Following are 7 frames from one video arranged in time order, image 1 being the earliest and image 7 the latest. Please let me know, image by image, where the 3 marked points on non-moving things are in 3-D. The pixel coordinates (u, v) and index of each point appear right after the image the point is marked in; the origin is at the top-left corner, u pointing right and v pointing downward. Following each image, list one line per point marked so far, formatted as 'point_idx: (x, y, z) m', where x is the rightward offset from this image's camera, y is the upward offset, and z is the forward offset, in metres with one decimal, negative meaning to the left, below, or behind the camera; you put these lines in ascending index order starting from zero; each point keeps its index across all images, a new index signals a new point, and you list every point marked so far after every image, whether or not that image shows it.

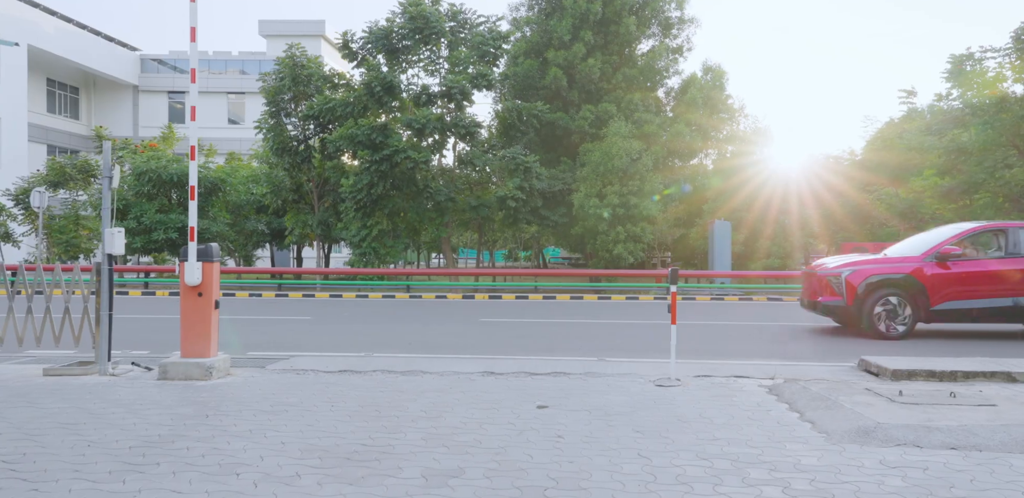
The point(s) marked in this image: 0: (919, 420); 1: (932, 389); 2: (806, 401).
0: (+3.0, -1.3, +5.9) m
1: (+3.7, -1.2, +7.1) m
2: (+2.5, -1.3, +6.8) m
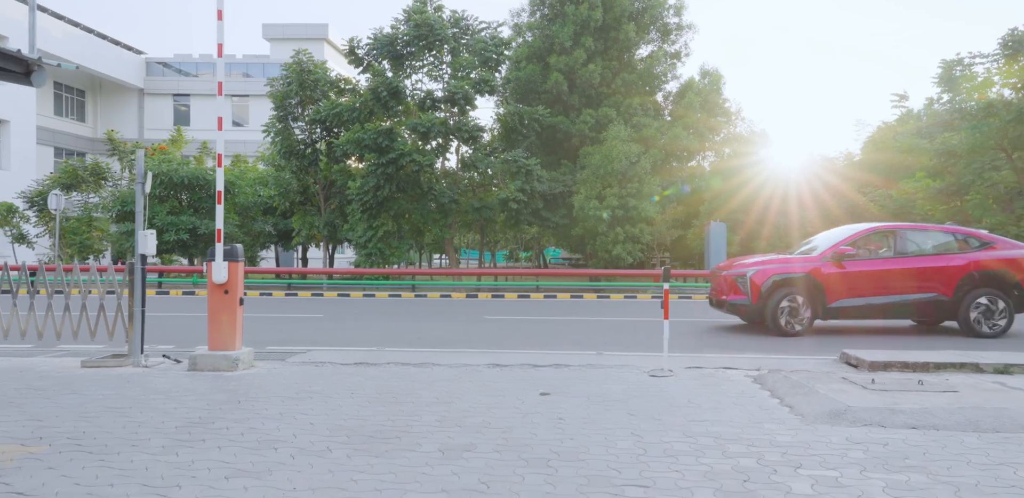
0: (+3.0, -1.3, +6.5) m
1: (+3.7, -1.2, +7.7) m
2: (+2.5, -1.3, +7.4) m
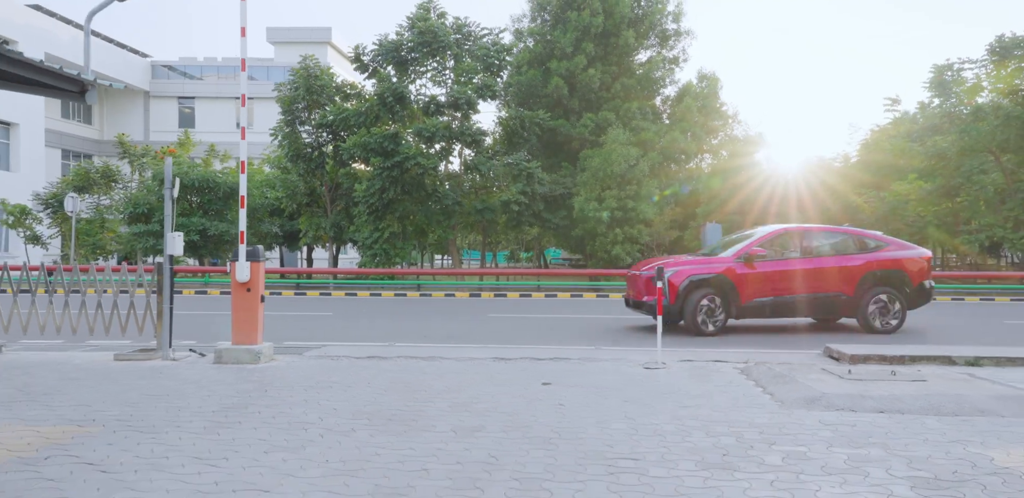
0: (+3.0, -1.3, +7.1) m
1: (+3.8, -1.2, +8.3) m
2: (+2.5, -1.3, +8.0) m
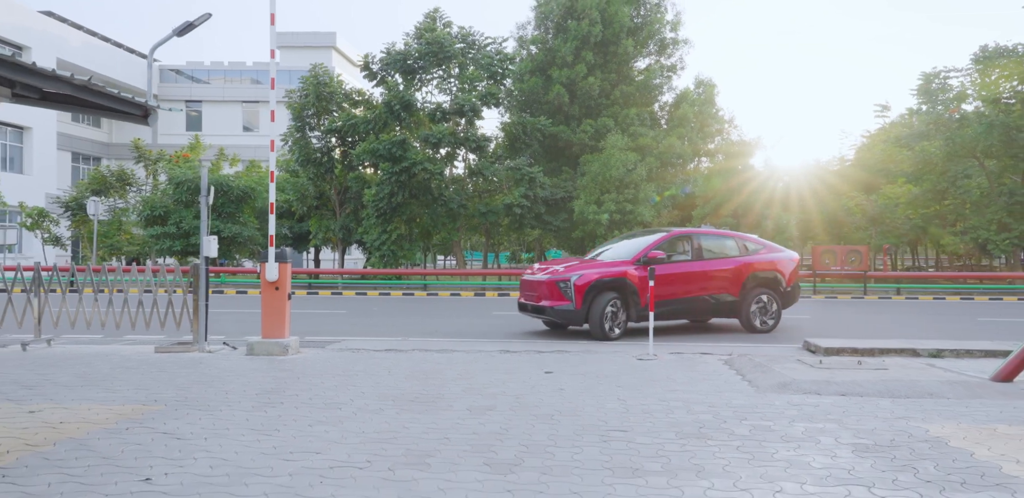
0: (+3.1, -1.3, +8.0) m
1: (+3.8, -1.3, +9.3) m
2: (+2.6, -1.3, +8.9) m
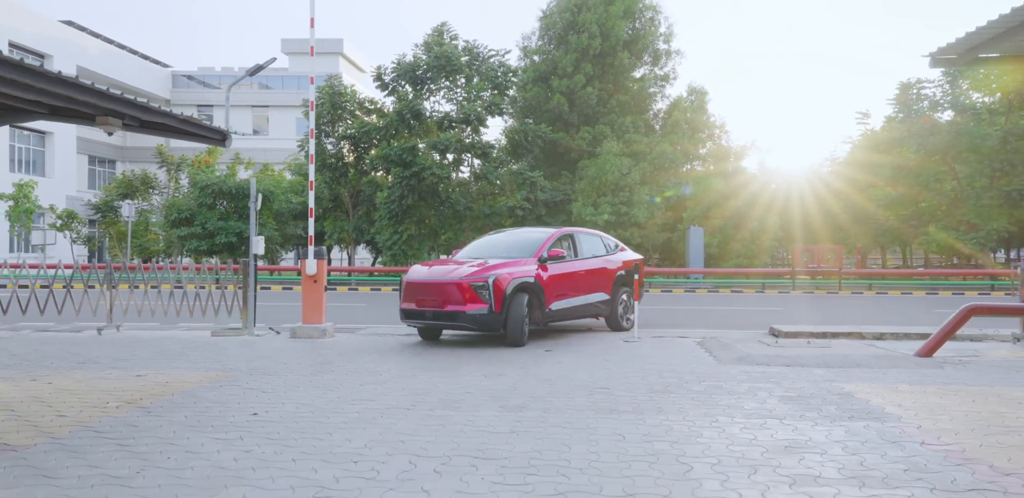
0: (+3.2, -1.3, +9.7) m
1: (+3.9, -1.2, +11.0) m
2: (+2.7, -1.3, +10.7) m
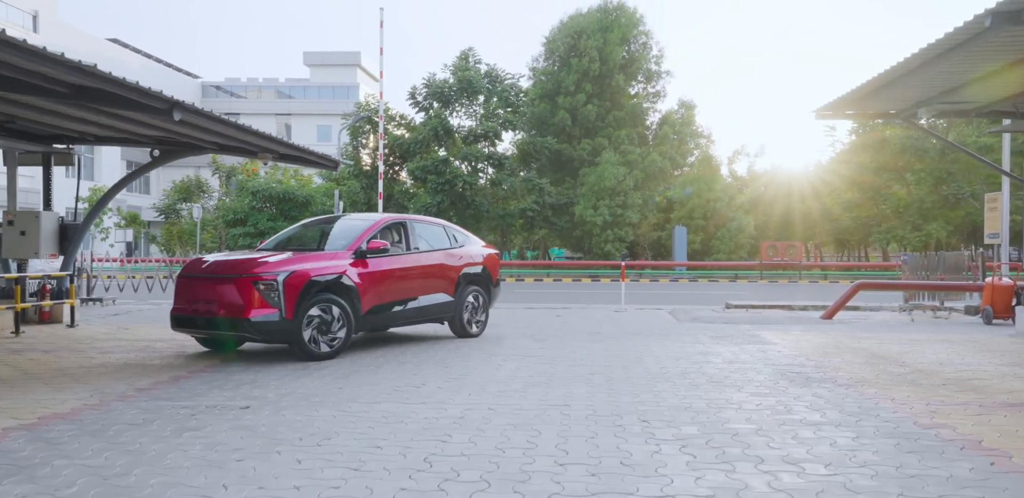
0: (+3.5, -1.1, +13.7) m
1: (+4.3, -1.1, +15.0) m
2: (+3.0, -1.2, +14.7) m
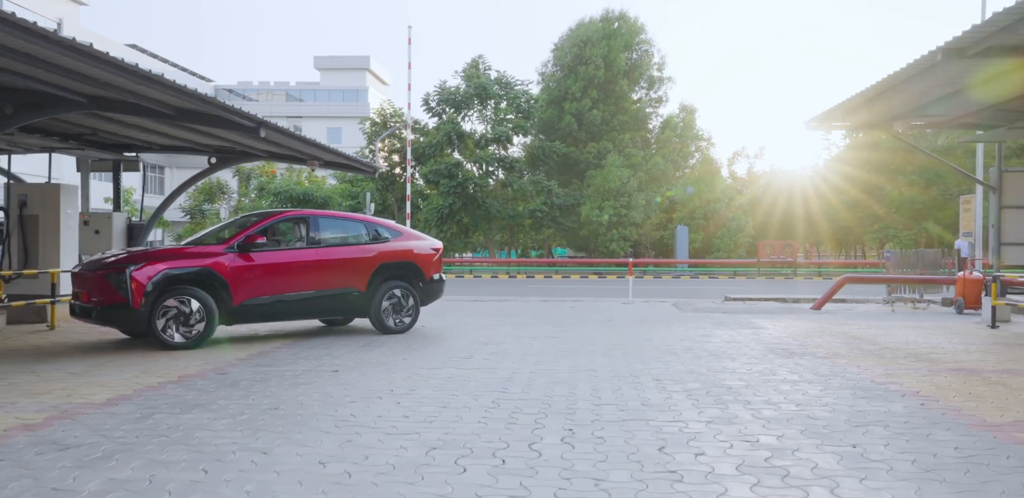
0: (+3.9, -1.1, +15.2) m
1: (+4.6, -1.1, +16.4) m
2: (+3.4, -1.1, +16.1) m
